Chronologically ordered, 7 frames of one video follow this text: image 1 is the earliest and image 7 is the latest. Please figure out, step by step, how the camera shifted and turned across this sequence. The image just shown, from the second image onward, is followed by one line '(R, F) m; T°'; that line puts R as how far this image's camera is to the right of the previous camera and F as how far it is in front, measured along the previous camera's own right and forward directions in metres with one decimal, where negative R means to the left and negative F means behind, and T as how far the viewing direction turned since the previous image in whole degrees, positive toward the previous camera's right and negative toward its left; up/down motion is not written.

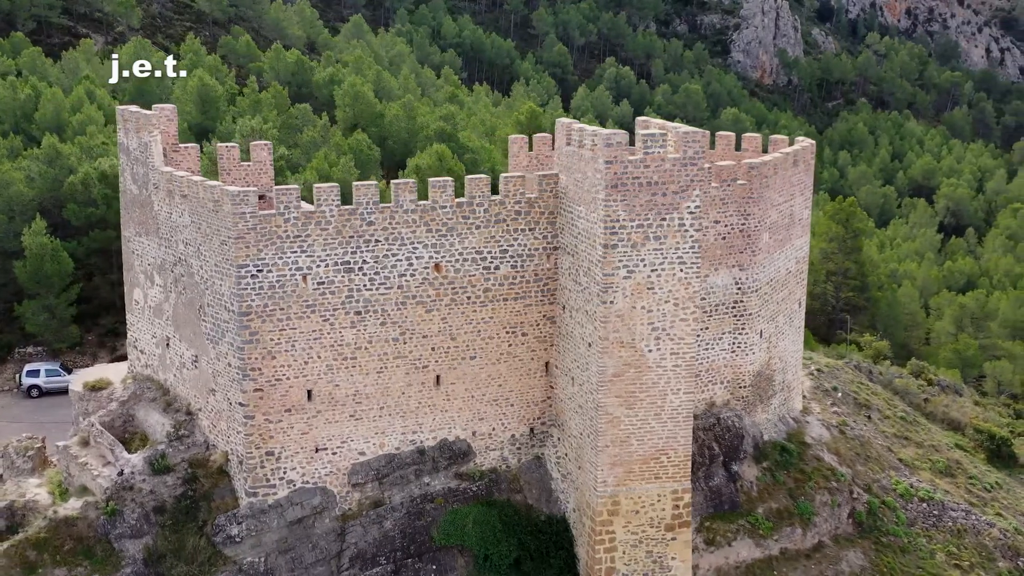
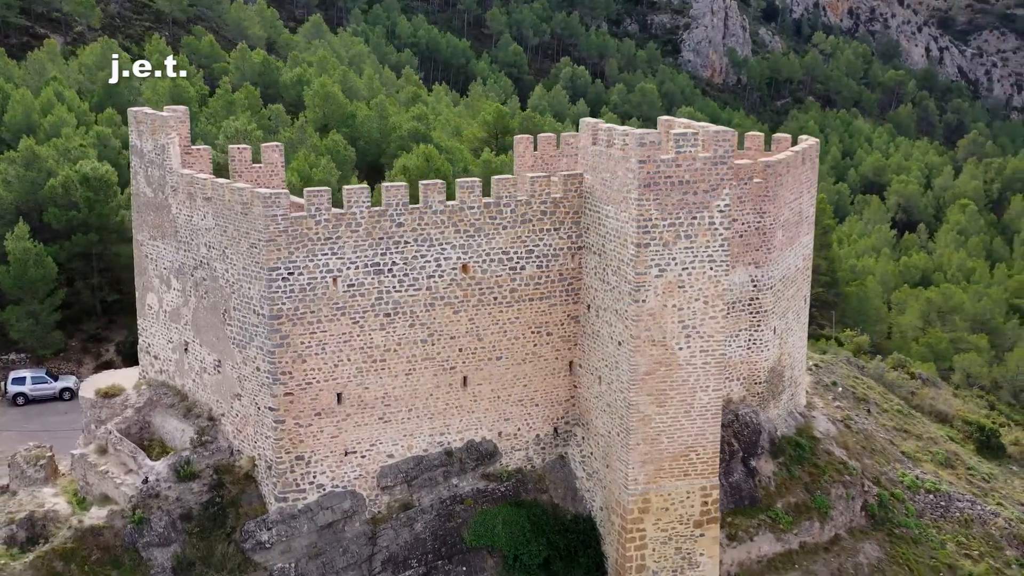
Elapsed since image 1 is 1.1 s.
(-1.2, 0.0) m; +3°
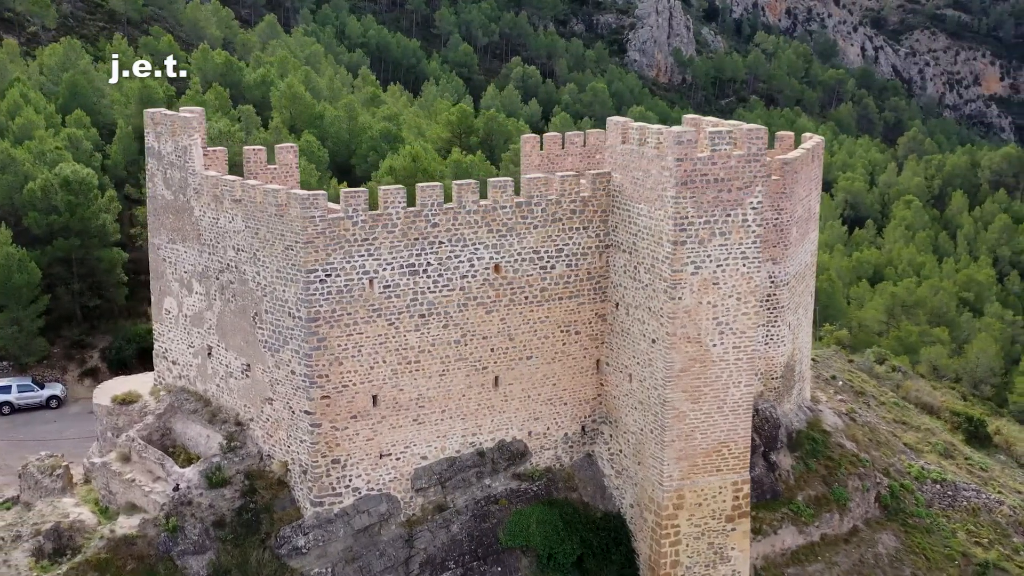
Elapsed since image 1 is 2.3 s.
(-1.4, 0.0) m; +3°
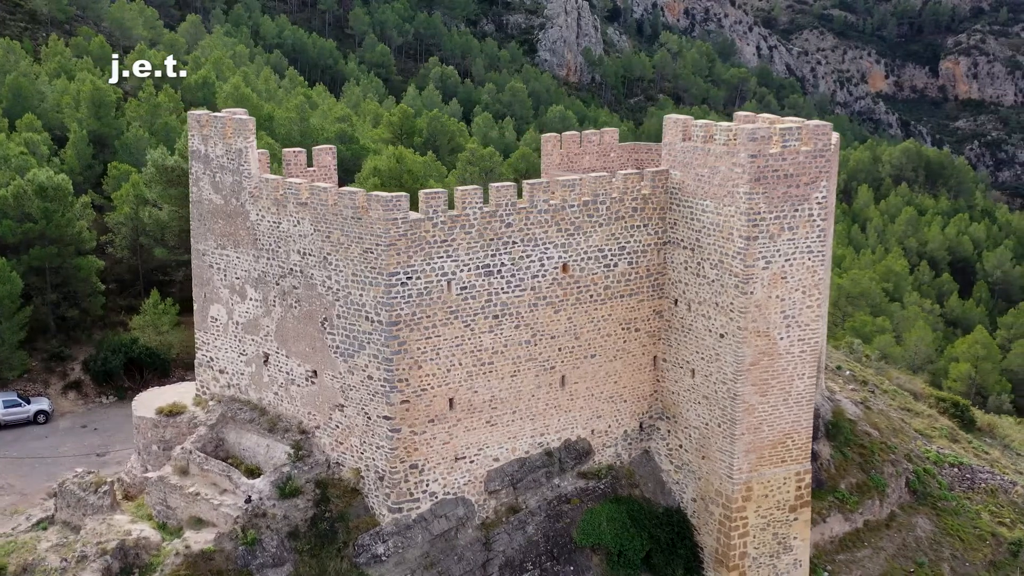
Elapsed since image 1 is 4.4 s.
(-2.5, +0.2) m; +5°
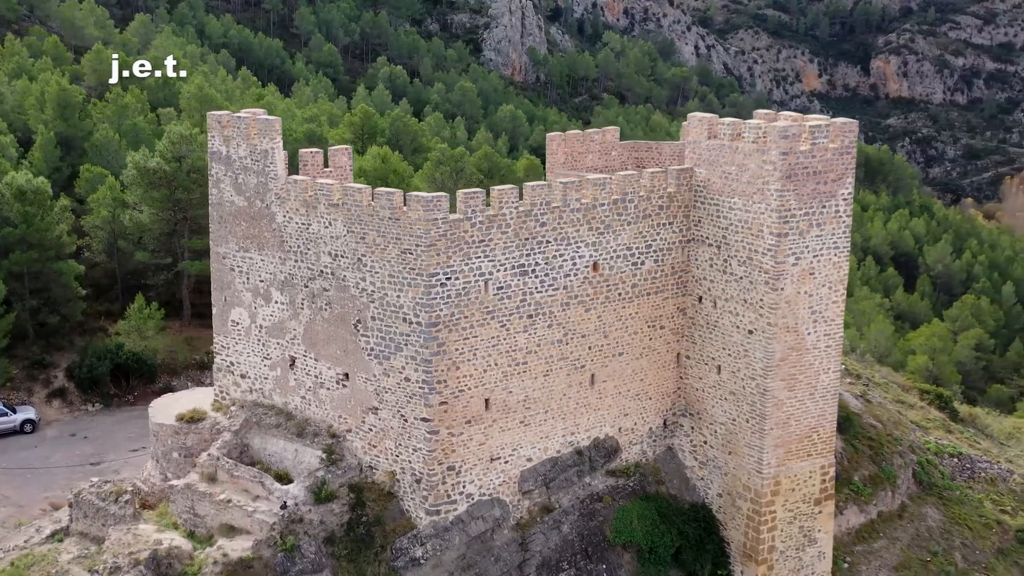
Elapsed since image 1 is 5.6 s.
(-1.4, +0.1) m; +3°
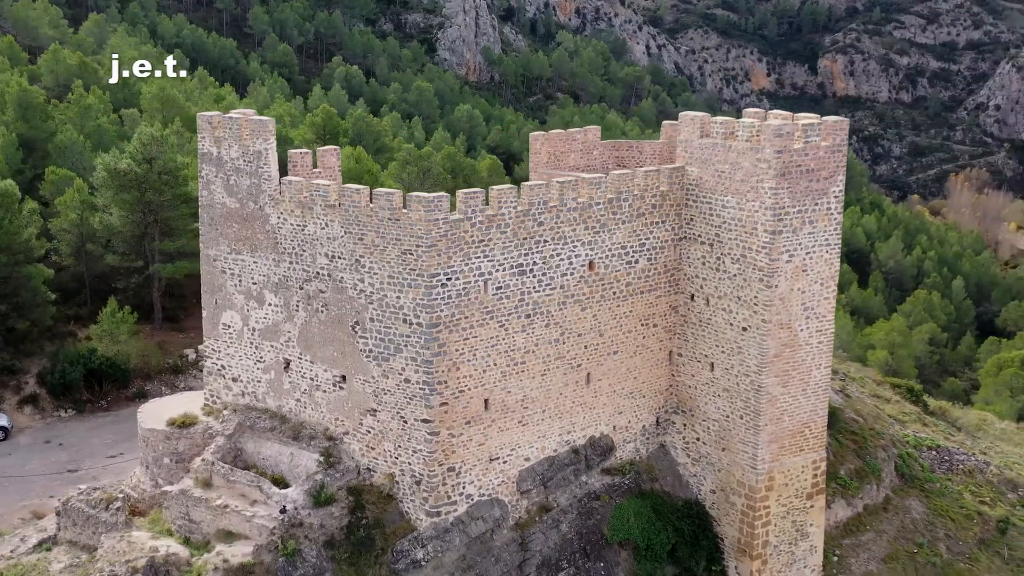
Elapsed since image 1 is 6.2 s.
(-0.7, 0.0) m; +2°
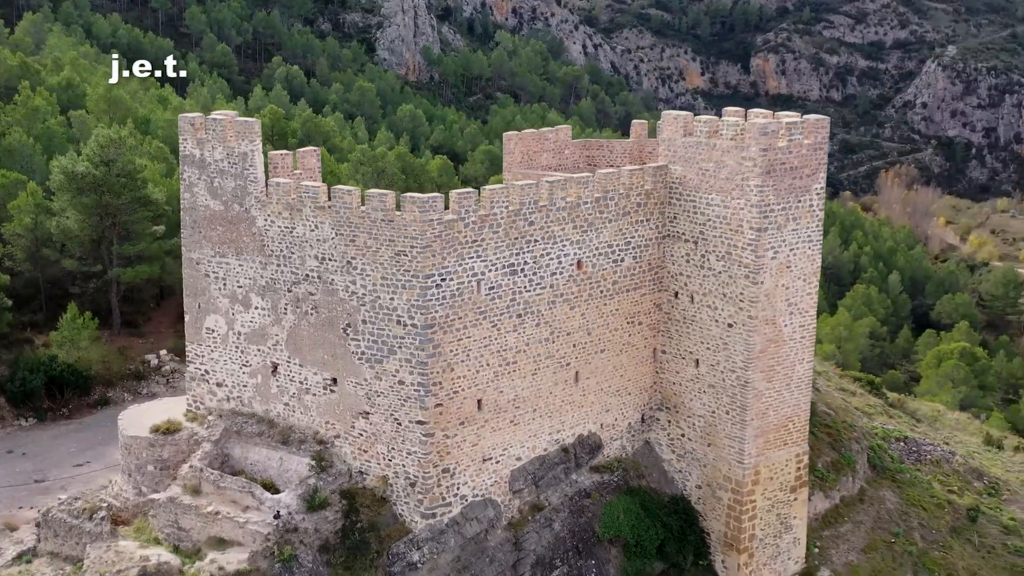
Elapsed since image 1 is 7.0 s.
(-0.8, 0.0) m; +3°
